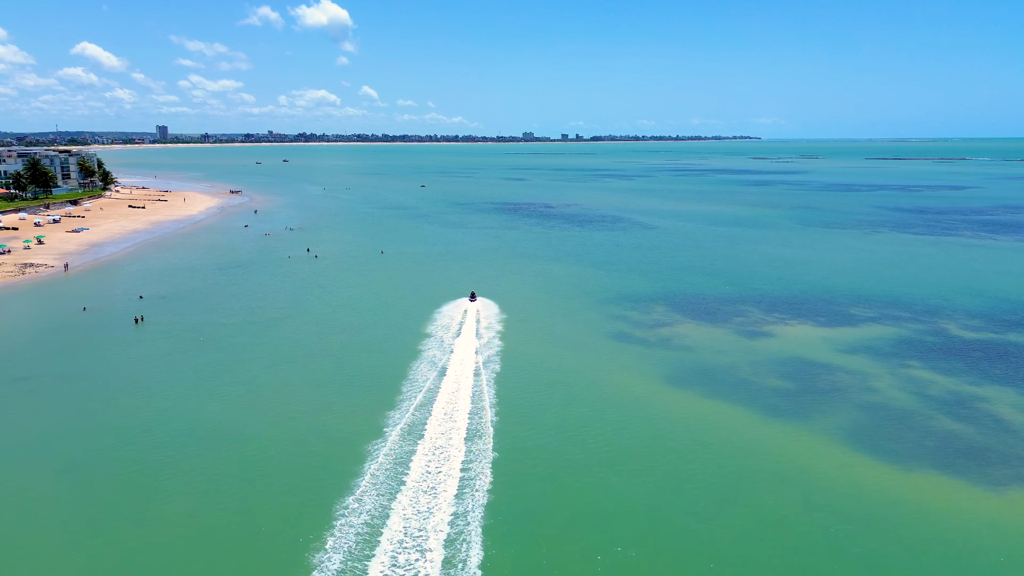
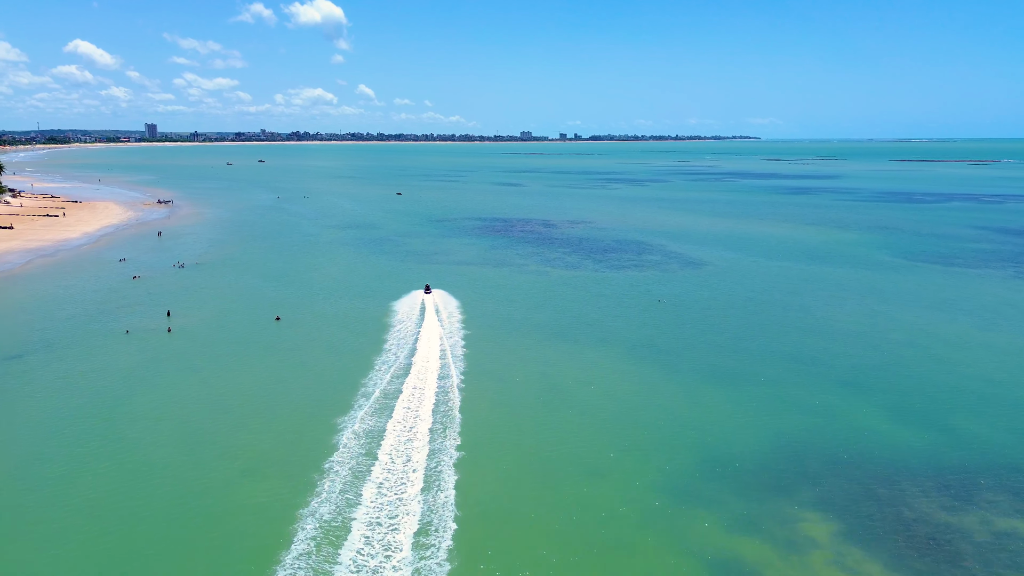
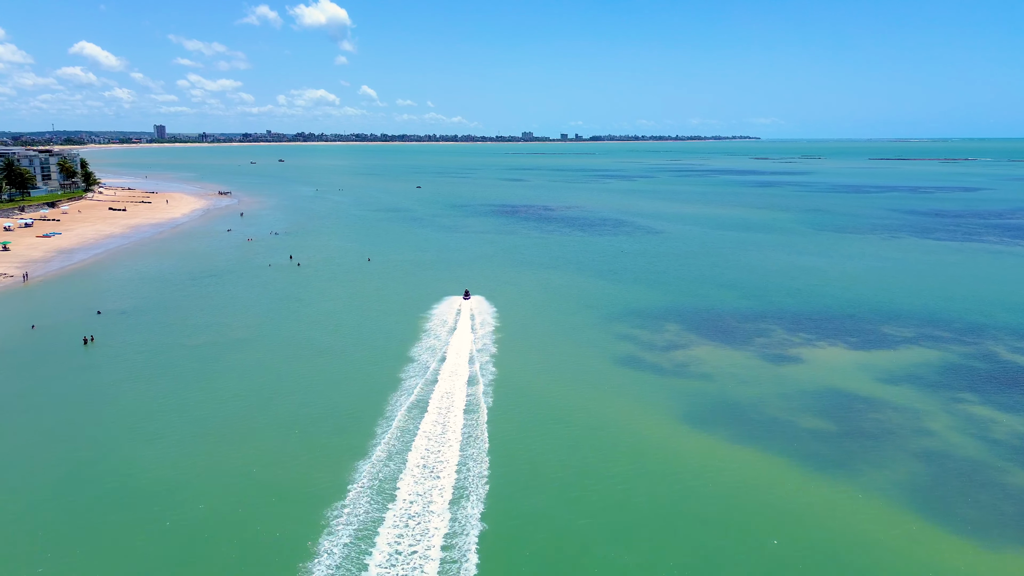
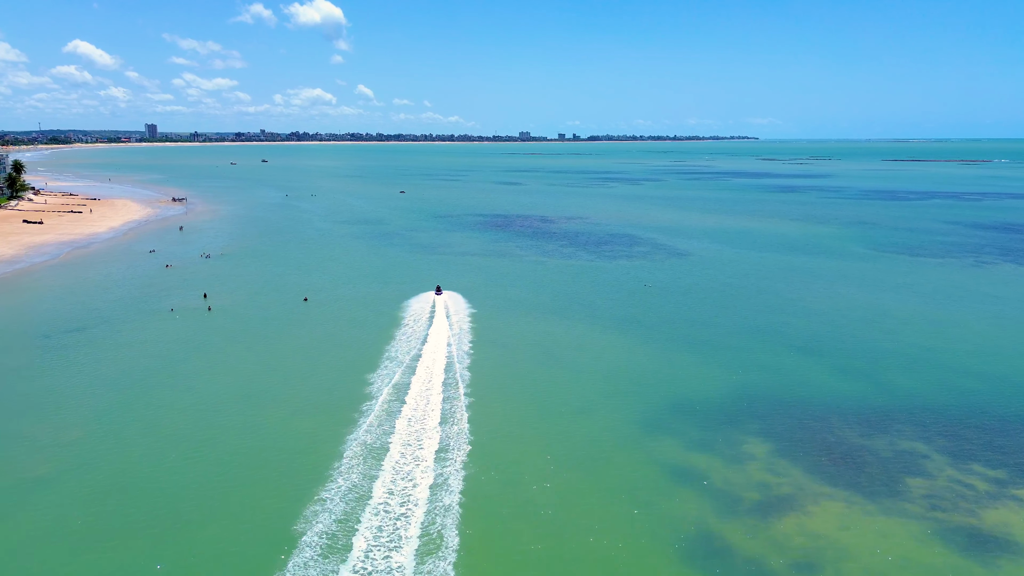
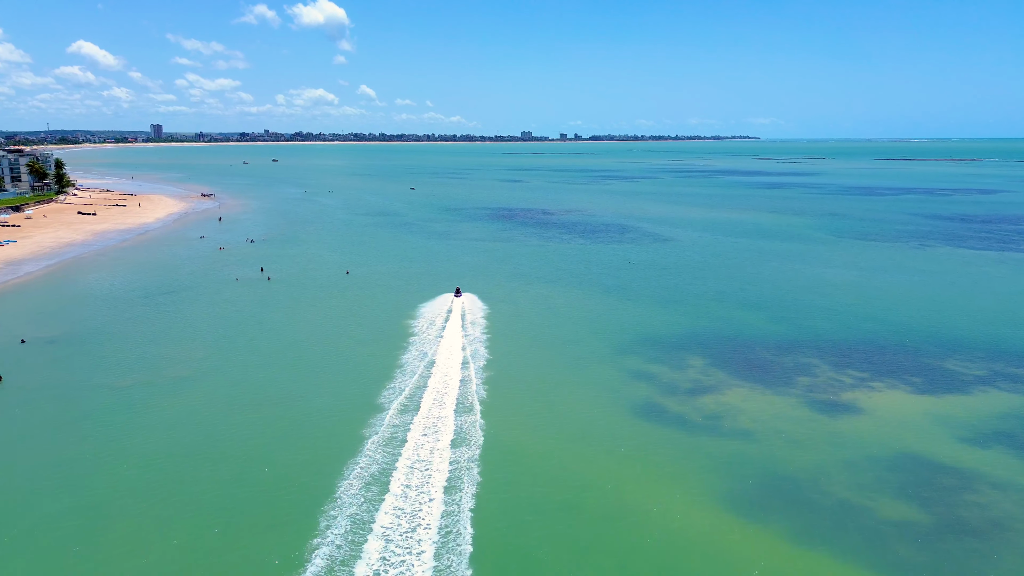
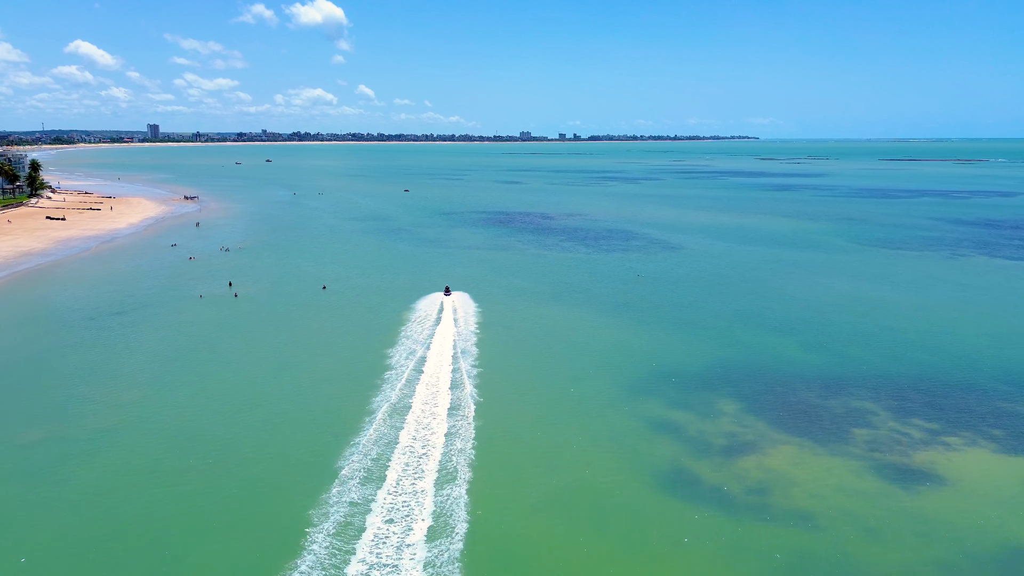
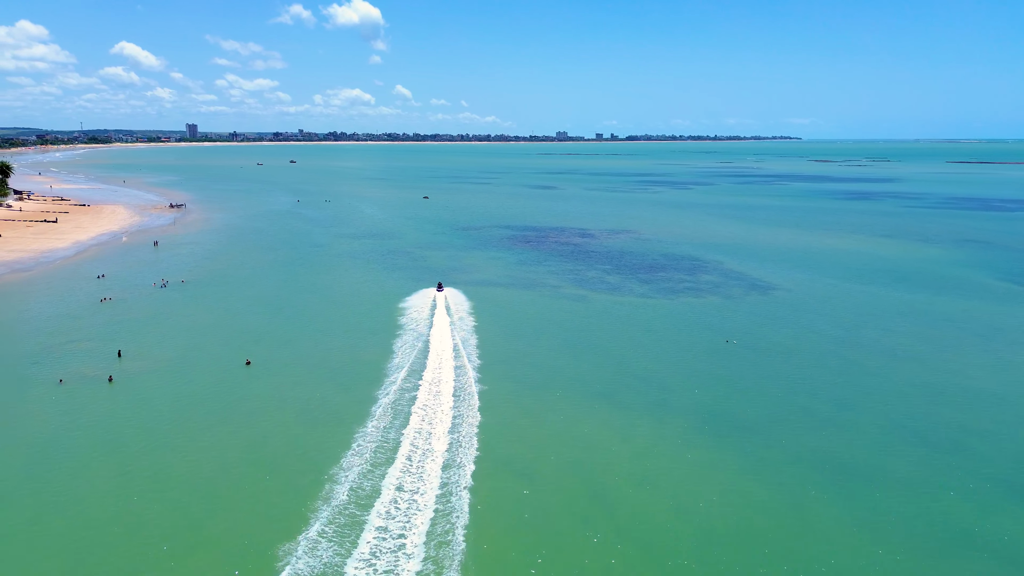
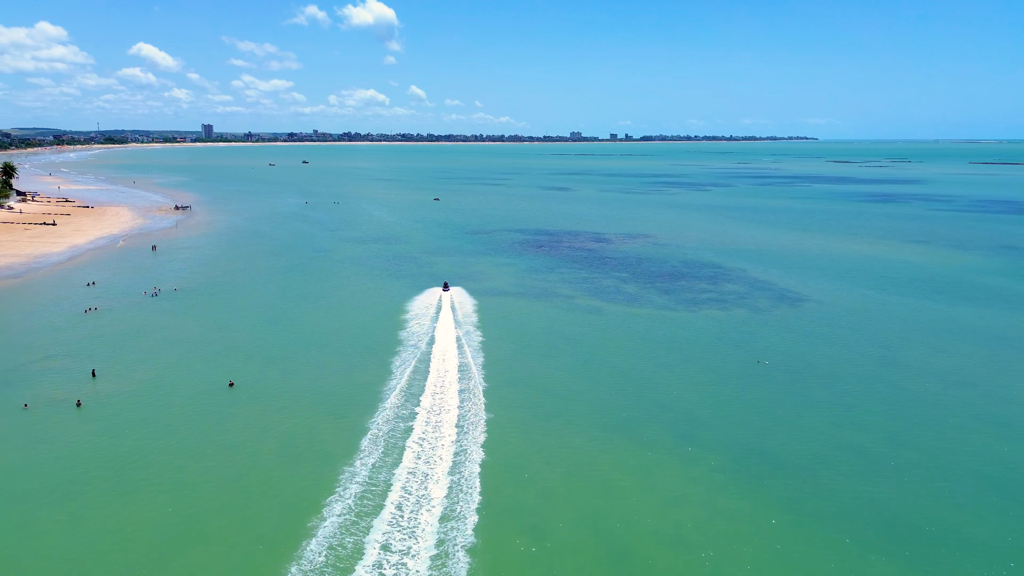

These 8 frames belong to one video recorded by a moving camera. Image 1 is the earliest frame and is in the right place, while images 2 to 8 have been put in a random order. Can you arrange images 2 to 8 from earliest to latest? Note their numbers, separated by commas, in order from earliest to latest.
3, 5, 6, 4, 2, 7, 8
